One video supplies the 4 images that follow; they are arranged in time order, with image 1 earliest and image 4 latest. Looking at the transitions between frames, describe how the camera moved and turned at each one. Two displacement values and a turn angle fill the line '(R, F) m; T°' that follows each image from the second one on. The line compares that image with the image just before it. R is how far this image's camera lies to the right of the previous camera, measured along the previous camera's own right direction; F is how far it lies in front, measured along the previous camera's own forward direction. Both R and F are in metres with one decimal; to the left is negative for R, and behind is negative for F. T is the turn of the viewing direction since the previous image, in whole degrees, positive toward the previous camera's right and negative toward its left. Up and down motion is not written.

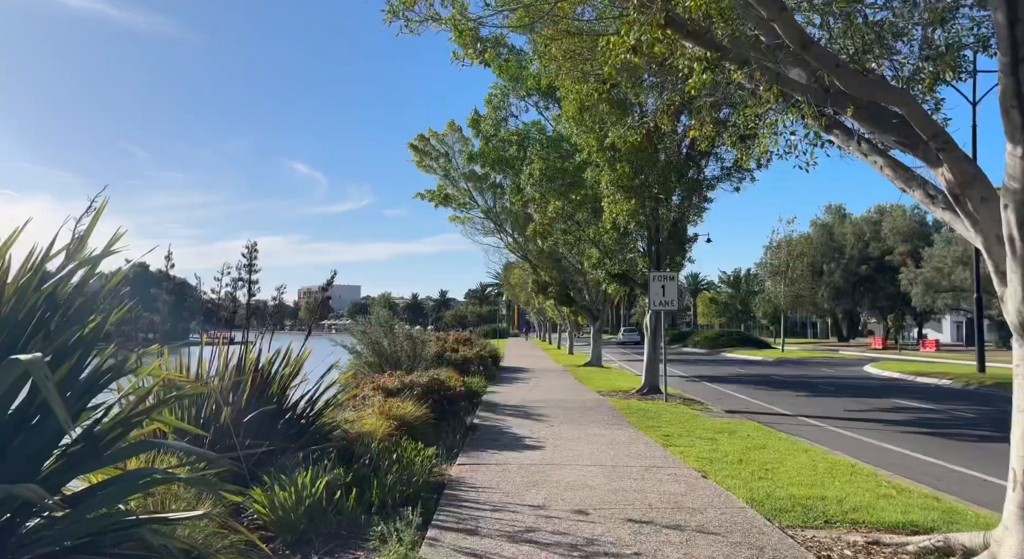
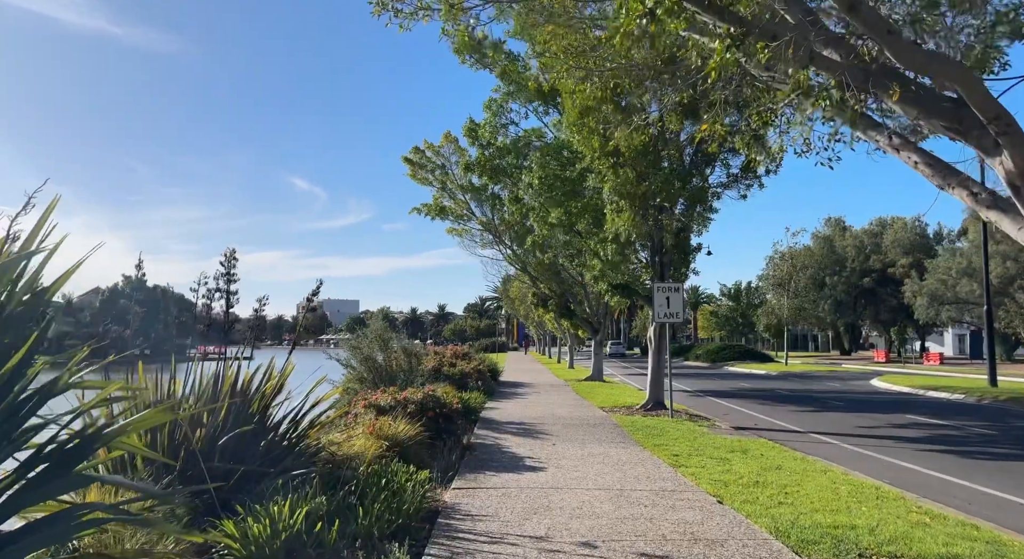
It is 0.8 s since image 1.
(0.0, +0.6) m; 0°
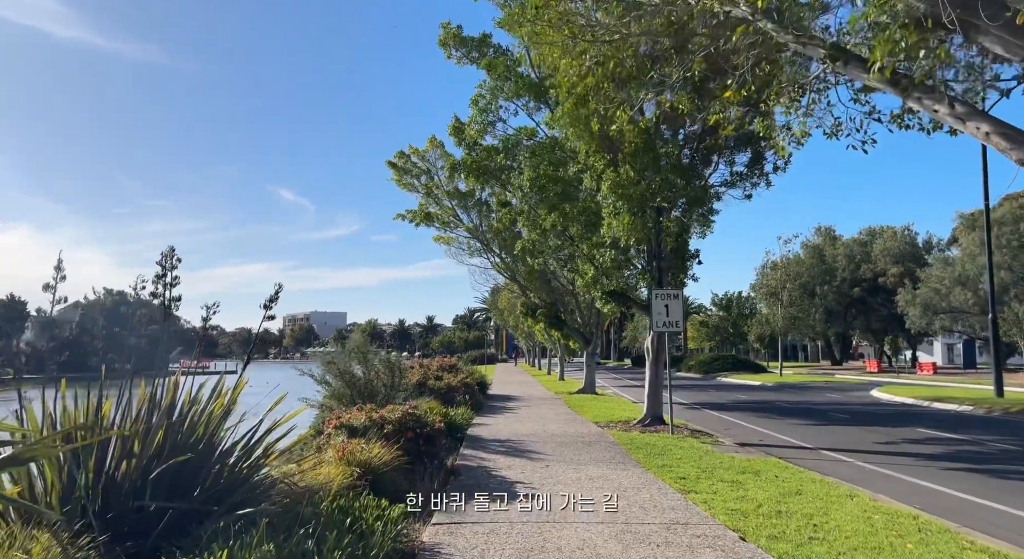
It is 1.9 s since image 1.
(0.0, +1.0) m; +1°
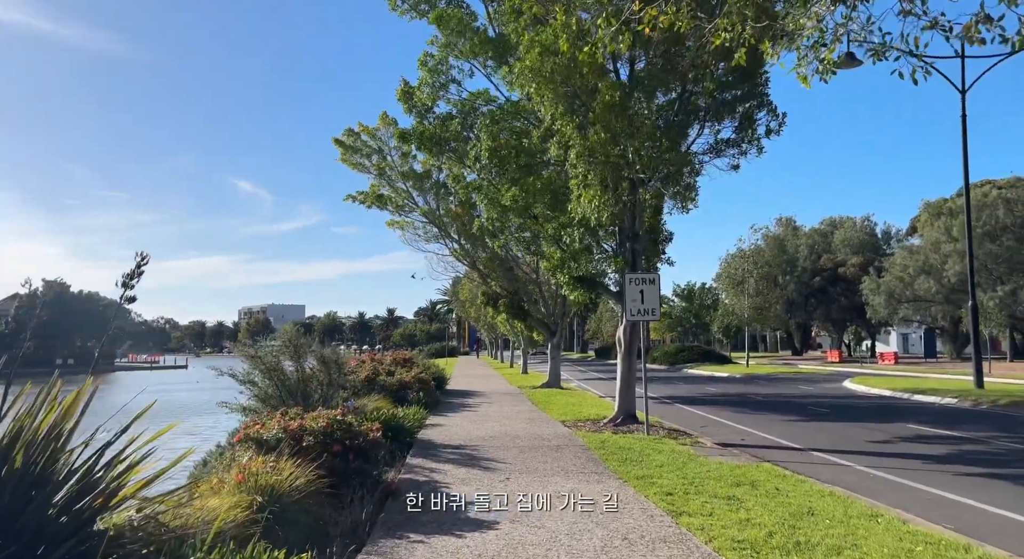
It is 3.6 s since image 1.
(+0.1, +1.7) m; +3°
